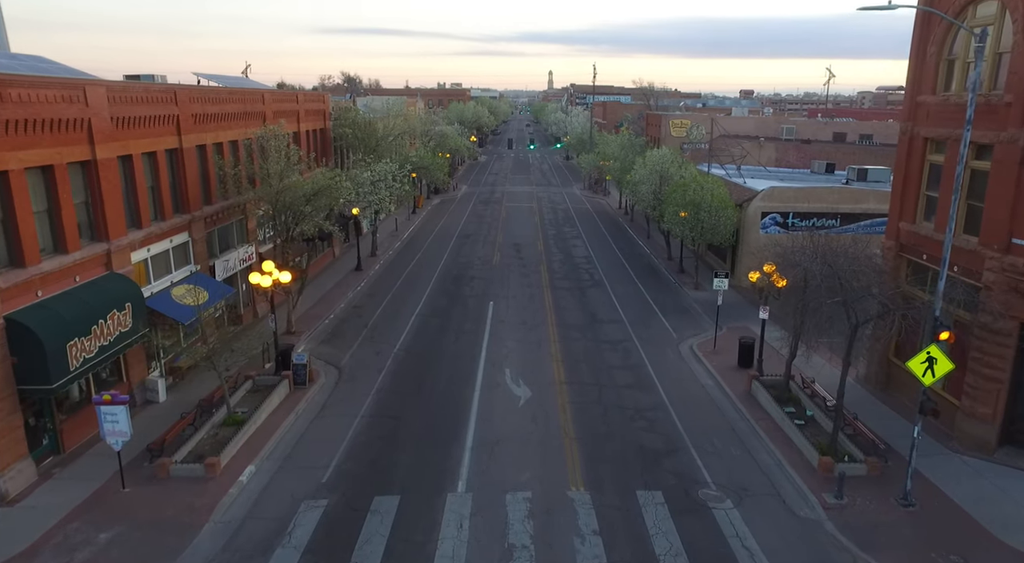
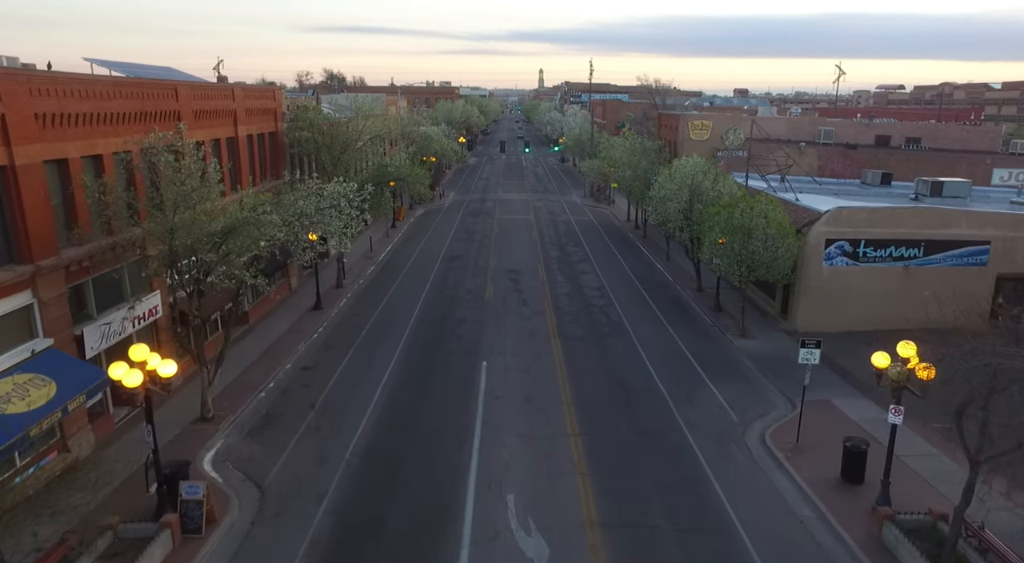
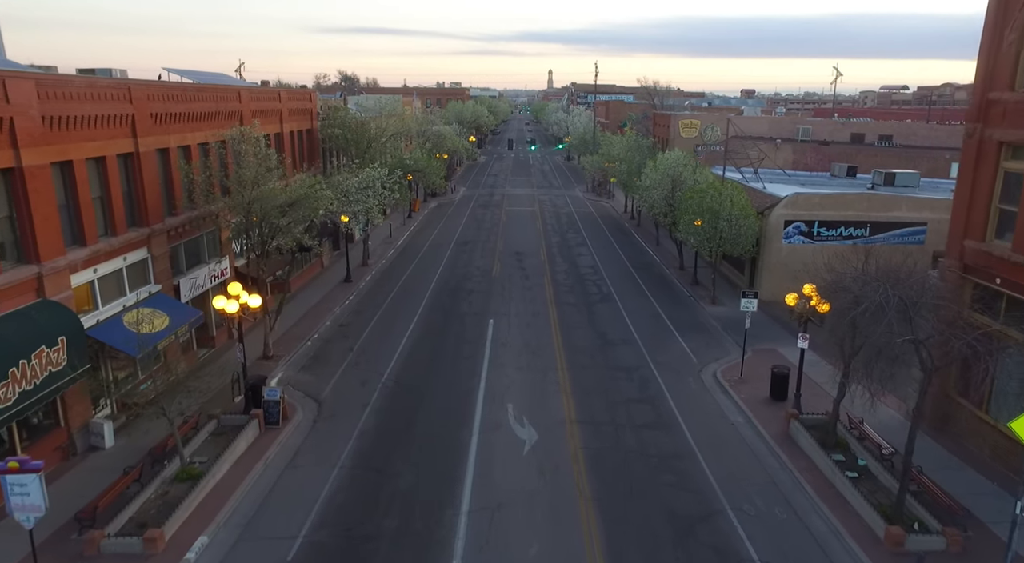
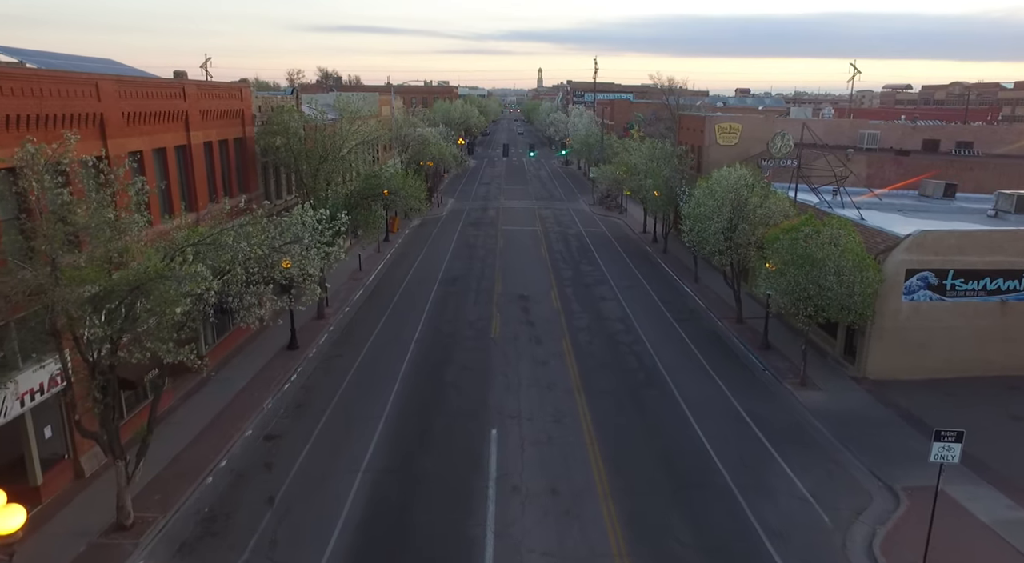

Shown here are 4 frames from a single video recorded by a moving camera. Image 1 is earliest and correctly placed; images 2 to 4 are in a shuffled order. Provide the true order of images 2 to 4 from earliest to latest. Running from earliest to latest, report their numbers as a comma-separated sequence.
3, 2, 4
